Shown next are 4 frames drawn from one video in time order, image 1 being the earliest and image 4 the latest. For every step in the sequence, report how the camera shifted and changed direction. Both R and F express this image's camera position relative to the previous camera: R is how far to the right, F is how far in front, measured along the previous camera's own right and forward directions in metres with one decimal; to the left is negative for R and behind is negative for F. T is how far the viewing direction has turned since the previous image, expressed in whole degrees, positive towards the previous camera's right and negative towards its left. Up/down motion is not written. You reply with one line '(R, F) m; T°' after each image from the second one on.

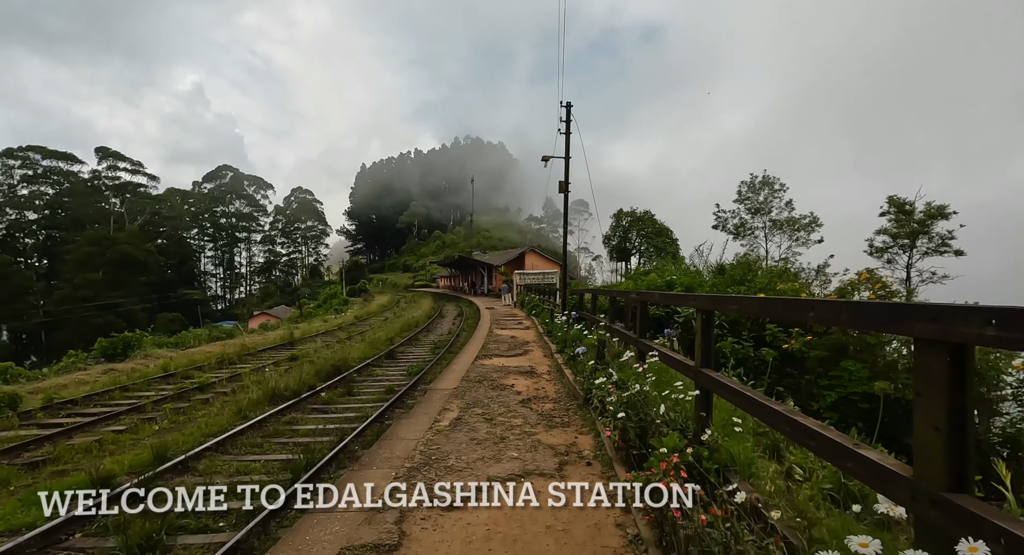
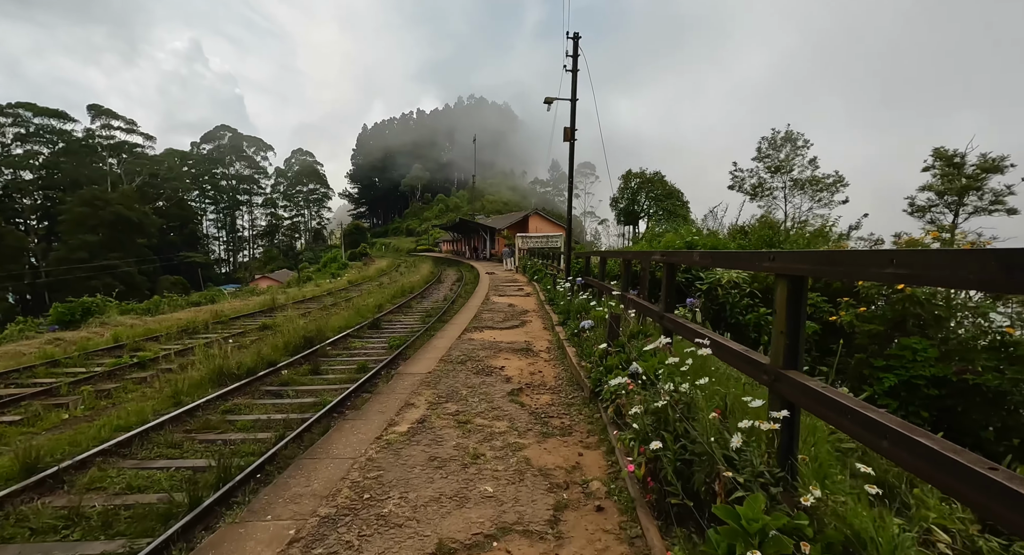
(+0.2, +1.2) m; -1°
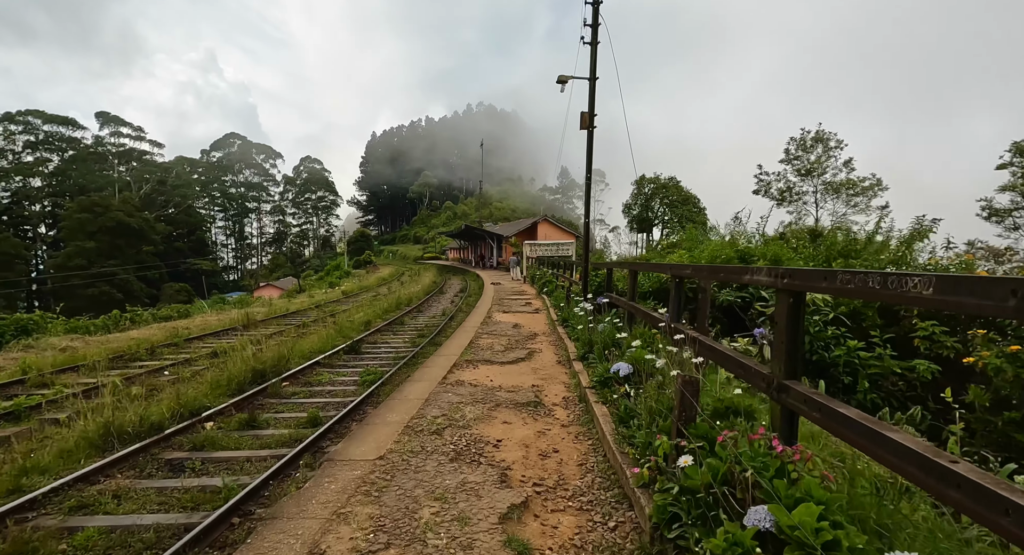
(0.0, +1.7) m; -1°
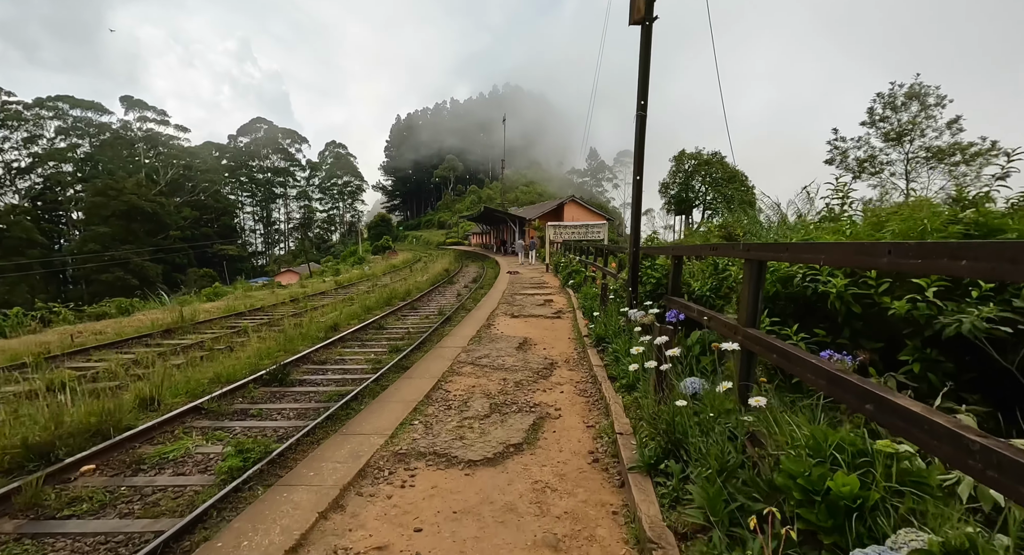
(+0.3, +3.1) m; -3°
